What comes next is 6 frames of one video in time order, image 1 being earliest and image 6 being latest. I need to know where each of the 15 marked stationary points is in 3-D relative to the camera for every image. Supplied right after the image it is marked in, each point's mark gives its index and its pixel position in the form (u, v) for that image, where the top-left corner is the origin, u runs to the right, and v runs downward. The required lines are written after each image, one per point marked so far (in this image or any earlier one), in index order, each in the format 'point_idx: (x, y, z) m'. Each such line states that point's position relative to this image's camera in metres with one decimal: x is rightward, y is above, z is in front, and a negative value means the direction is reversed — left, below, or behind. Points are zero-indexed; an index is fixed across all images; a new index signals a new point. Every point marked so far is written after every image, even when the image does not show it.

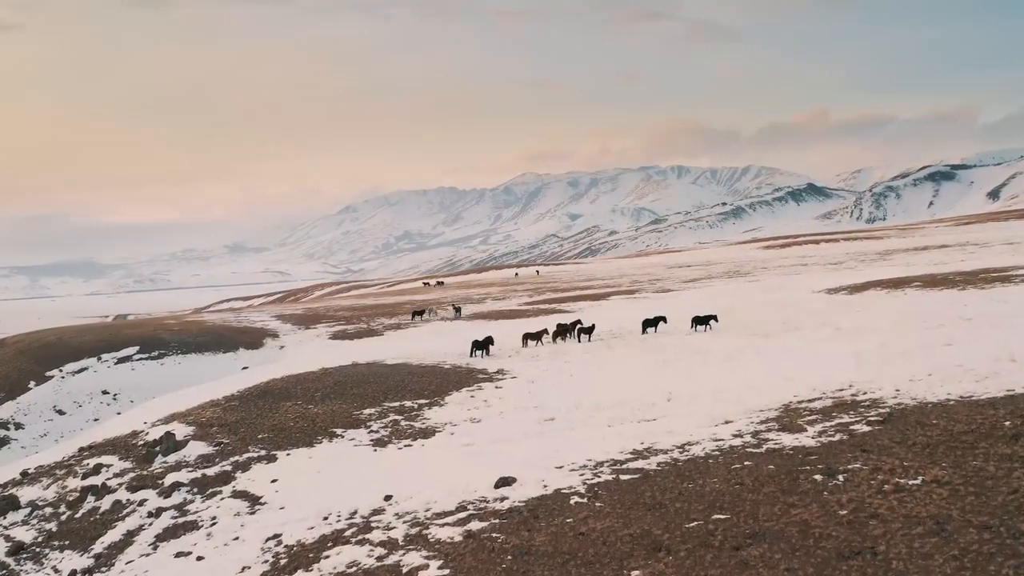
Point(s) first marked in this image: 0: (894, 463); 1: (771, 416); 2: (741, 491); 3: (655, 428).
0: (+9.3, -4.3, +13.6) m
1: (+8.2, -4.0, +17.5) m
2: (+5.6, -5.0, +13.6) m
3: (+4.7, -4.5, +18.1) m
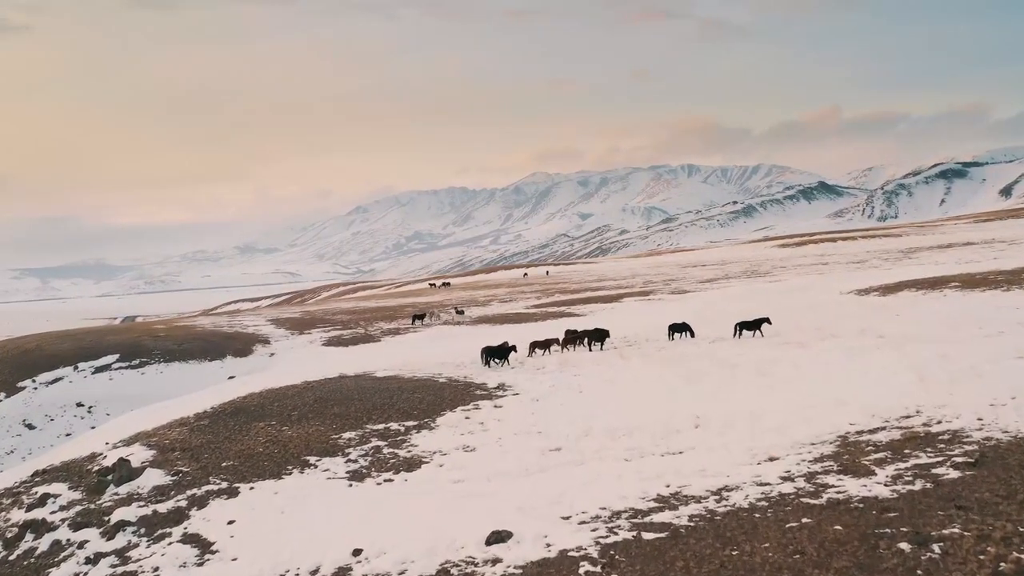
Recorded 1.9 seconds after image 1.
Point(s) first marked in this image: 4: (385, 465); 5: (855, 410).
0: (+9.2, -4.5, +10.3) m
1: (+8.0, -4.2, +14.2) m
2: (+5.5, -5.2, +10.4) m
3: (+4.6, -4.7, +14.9) m
4: (-4.4, -6.2, +19.4) m
5: (+10.1, -3.6, +16.4) m
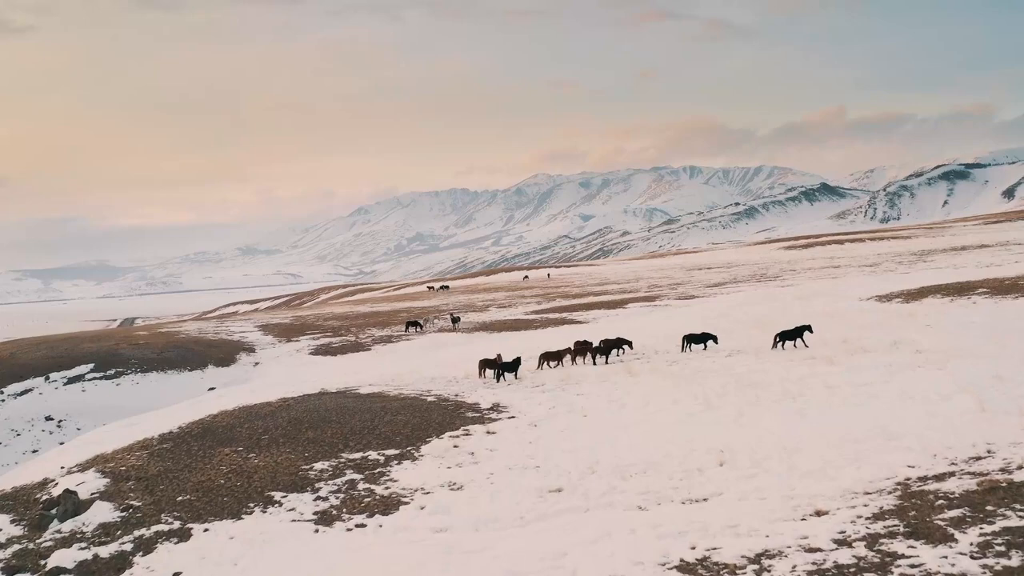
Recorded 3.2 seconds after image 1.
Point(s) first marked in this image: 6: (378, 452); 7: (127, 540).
0: (+8.9, -4.8, +7.7) m
1: (+7.8, -4.5, +11.6) m
2: (+5.2, -5.5, +7.8) m
3: (+4.4, -5.1, +12.3) m
4: (-4.6, -6.5, +16.8) m
5: (+9.9, -3.9, +13.8) m
6: (-4.8, -5.8, +19.8) m
7: (-12.2, -8.0, +17.7) m
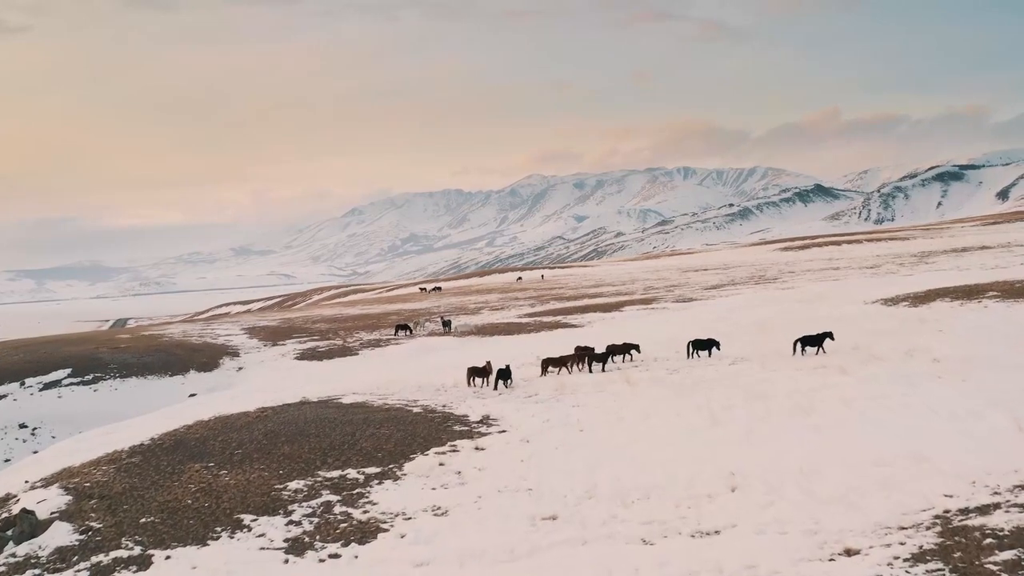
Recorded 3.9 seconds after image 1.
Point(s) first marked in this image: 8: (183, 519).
0: (+8.8, -4.9, +6.3) m
1: (+7.6, -4.7, +10.2) m
2: (+5.1, -5.7, +6.4) m
3: (+4.1, -5.2, +10.8) m
4: (-4.9, -6.7, +15.3) m
5: (+9.7, -4.1, +12.4) m
6: (-5.1, -6.0, +18.3) m
7: (-12.5, -8.1, +16.1) m
8: (-10.5, -7.3, +17.8) m
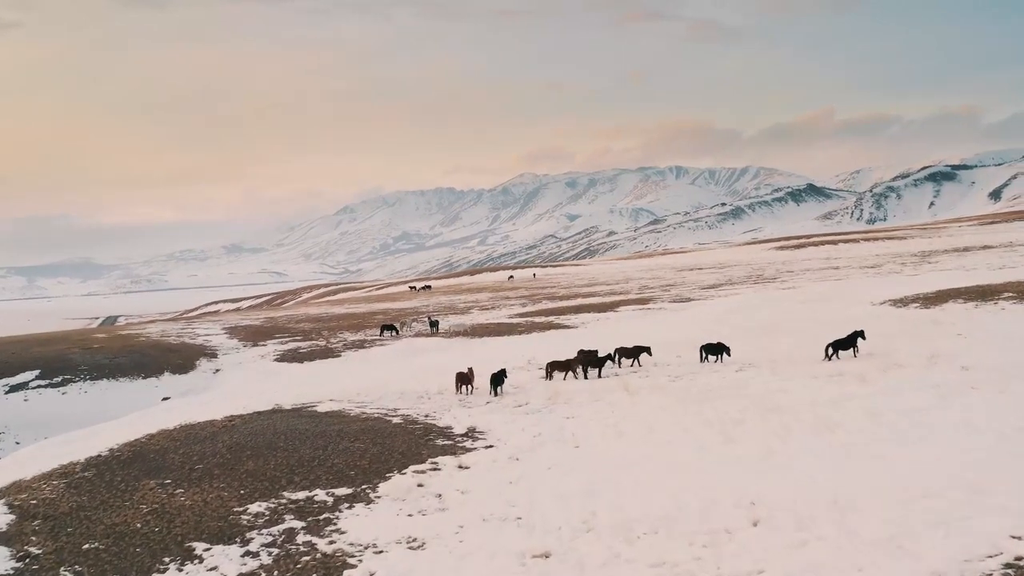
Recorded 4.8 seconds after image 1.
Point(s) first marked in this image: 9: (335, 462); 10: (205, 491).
0: (+8.5, -5.0, +4.5) m
1: (+7.3, -4.7, +8.4) m
2: (+4.8, -5.7, +4.5) m
3: (+3.9, -5.3, +9.0) m
4: (-5.2, -6.7, +13.3) m
5: (+9.4, -4.1, +10.6) m
6: (-5.4, -6.0, +16.3) m
7: (-12.8, -8.1, +14.0) m
8: (-10.8, -7.3, +15.7) m
9: (-5.7, -5.6, +18.1) m
10: (-9.9, -6.5, +18.0) m
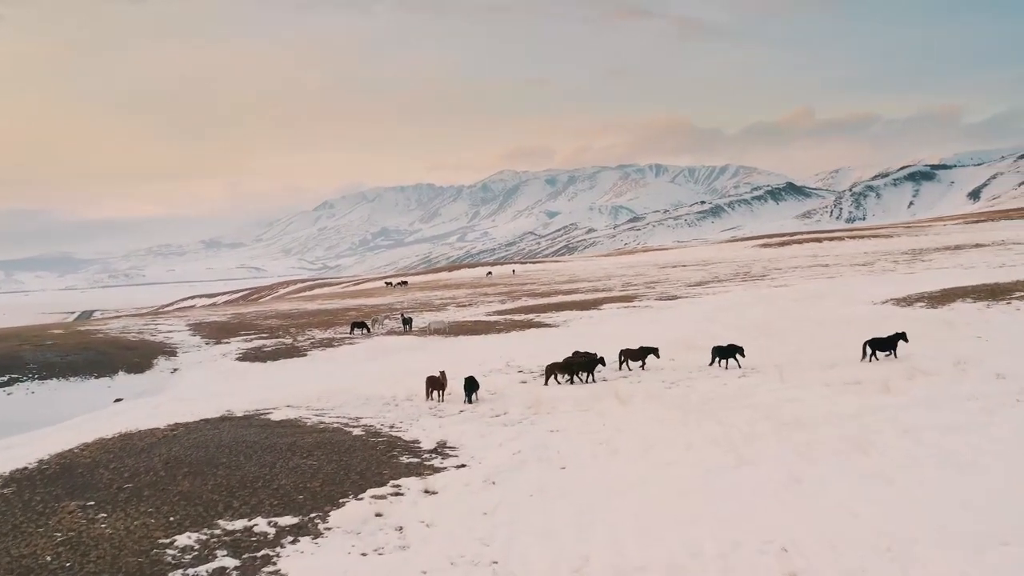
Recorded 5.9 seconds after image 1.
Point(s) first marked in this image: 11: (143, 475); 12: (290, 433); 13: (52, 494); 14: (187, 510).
0: (+8.3, -5.0, +2.4) m
1: (+7.0, -4.6, +6.2) m
2: (+4.6, -5.6, +2.3) m
3: (+3.5, -5.2, +6.7) m
4: (-5.7, -6.5, +10.8) m
5: (+8.9, -4.1, +8.5) m
6: (-6.0, -5.8, +13.8) m
7: (-13.4, -7.9, +11.4) m
8: (-11.4, -7.1, +13.1) m
9: (-6.3, -5.4, +15.6) m
10: (-10.5, -6.3, +15.4) m
11: (-11.8, -5.9, +17.8) m
12: (-7.5, -5.0, +19.4) m
13: (-14.8, -6.6, +17.9) m
14: (-8.8, -6.0, +15.0) m
